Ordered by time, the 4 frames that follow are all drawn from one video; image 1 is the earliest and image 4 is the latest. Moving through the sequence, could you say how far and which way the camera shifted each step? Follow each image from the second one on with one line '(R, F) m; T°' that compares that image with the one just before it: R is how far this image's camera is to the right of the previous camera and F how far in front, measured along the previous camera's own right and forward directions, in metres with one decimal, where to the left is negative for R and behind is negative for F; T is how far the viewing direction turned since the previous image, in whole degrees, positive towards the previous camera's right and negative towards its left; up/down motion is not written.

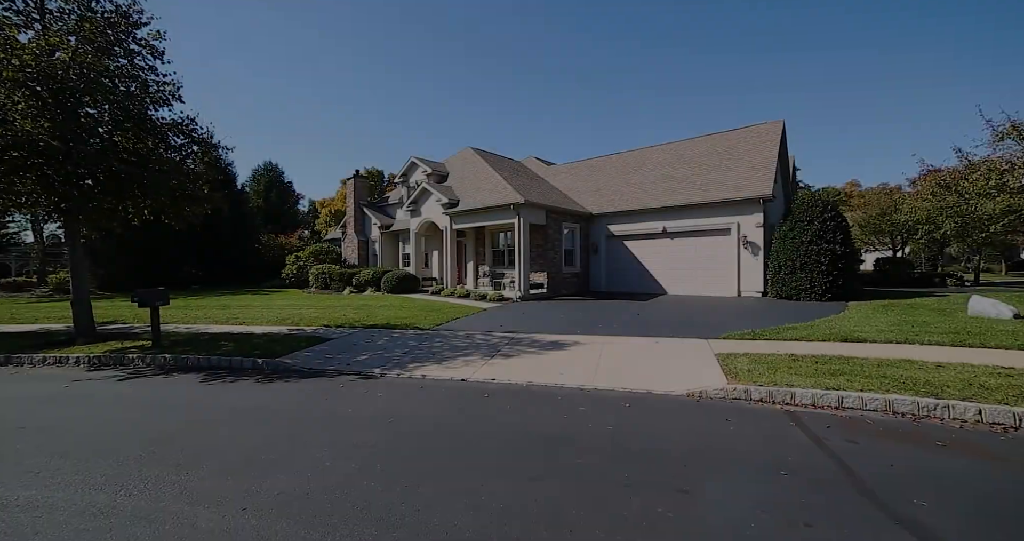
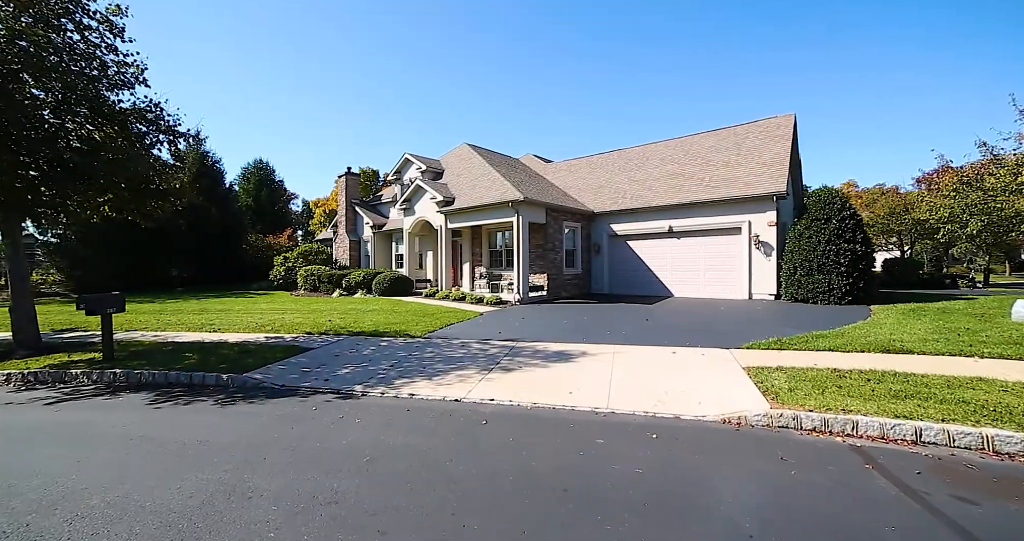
(0.0, +0.8) m; 0°
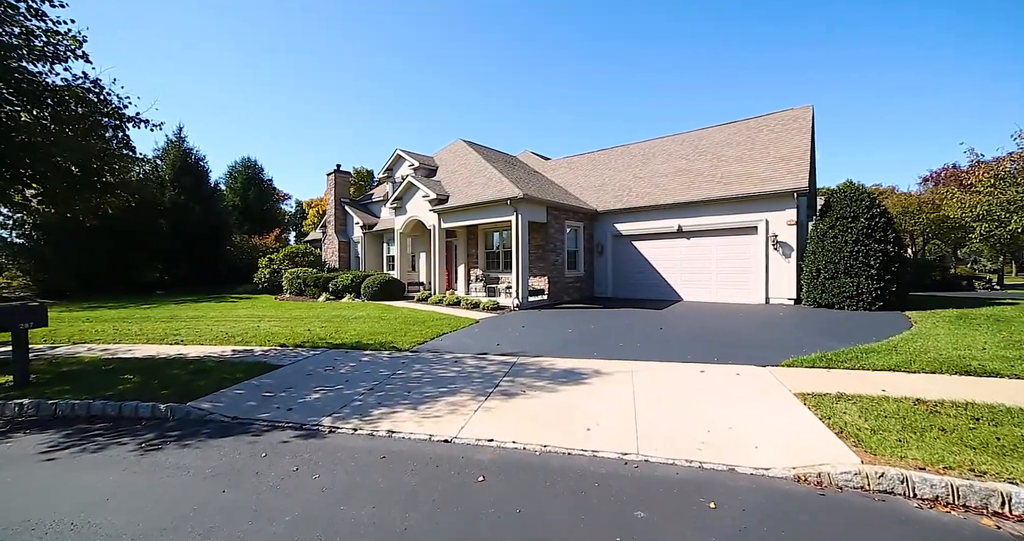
(-0.1, +1.1) m; 0°
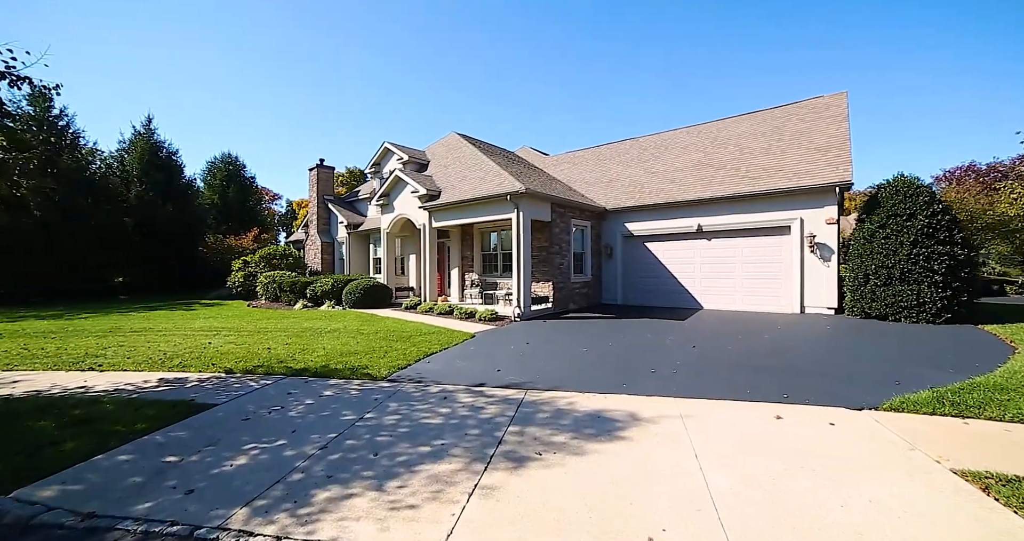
(-0.1, +1.7) m; +1°
